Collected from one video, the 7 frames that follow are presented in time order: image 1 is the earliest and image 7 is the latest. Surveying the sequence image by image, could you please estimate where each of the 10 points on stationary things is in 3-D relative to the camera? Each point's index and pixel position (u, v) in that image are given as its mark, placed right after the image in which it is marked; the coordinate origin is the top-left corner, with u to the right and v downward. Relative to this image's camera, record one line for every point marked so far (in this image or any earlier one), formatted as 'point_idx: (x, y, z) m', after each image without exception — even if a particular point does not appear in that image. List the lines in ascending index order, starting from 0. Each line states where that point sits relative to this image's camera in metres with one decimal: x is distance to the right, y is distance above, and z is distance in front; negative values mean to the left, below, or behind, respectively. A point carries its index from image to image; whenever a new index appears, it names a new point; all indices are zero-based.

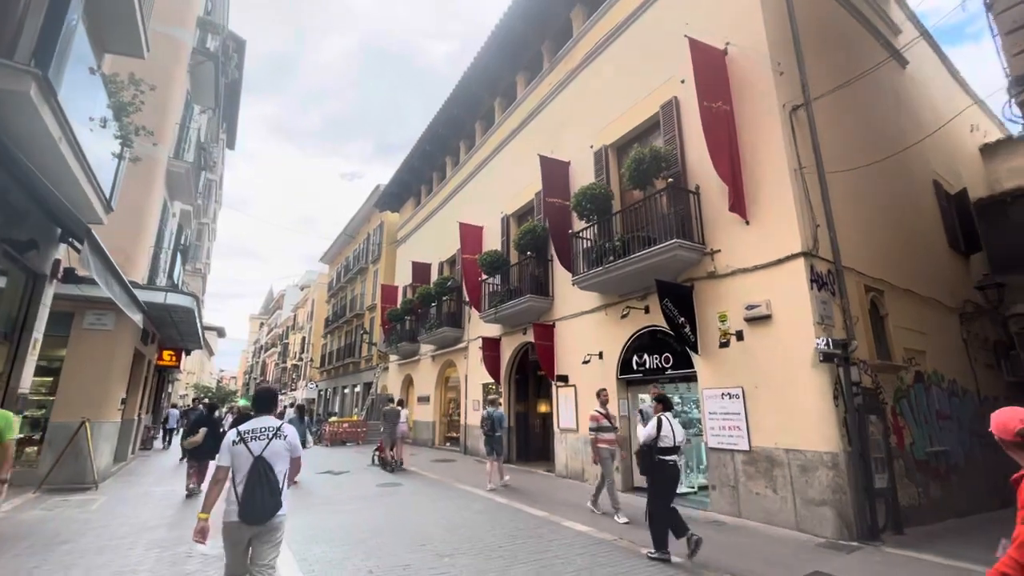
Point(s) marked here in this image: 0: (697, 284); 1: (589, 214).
0: (+3.3, +0.1, +8.4) m
1: (+1.7, +1.6, +10.3) m
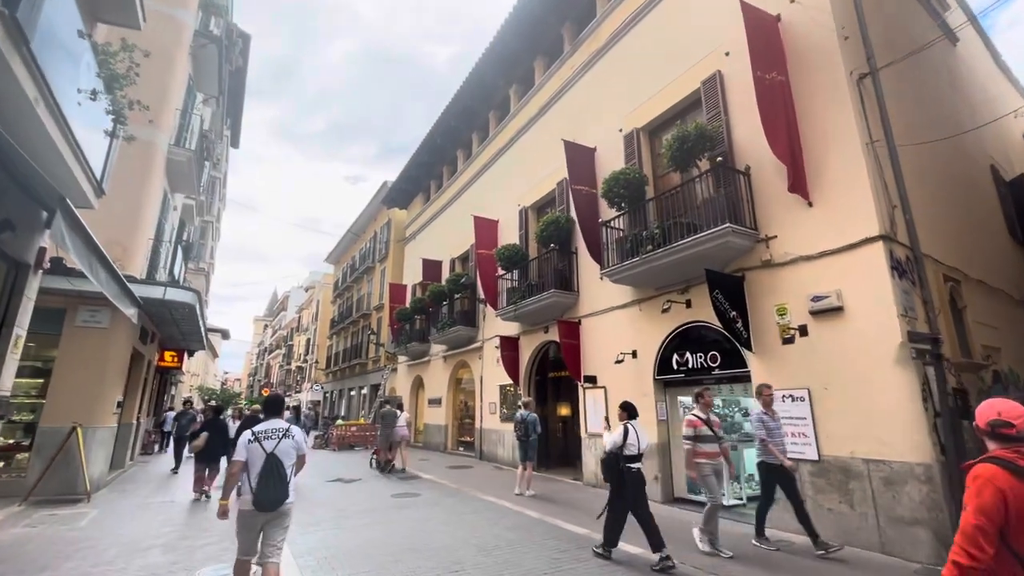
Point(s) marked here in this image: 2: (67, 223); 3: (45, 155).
0: (+3.8, +0.2, +7.6) m
1: (+2.2, +1.7, +9.5) m
2: (-5.0, +0.8, +5.3) m
3: (-5.7, +1.7, +5.7) m
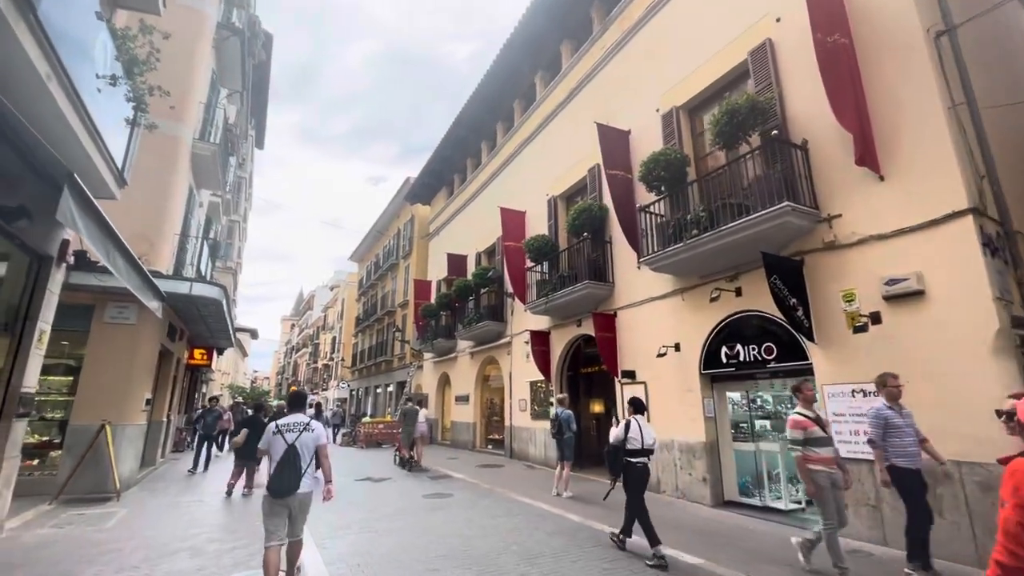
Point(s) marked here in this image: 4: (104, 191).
0: (+4.3, +0.4, +6.9) m
1: (+2.8, +2.0, +8.9) m
2: (-4.6, +0.9, +5.1) m
3: (-5.3, +1.8, +5.5) m
4: (-5.8, +1.4, +6.8) m
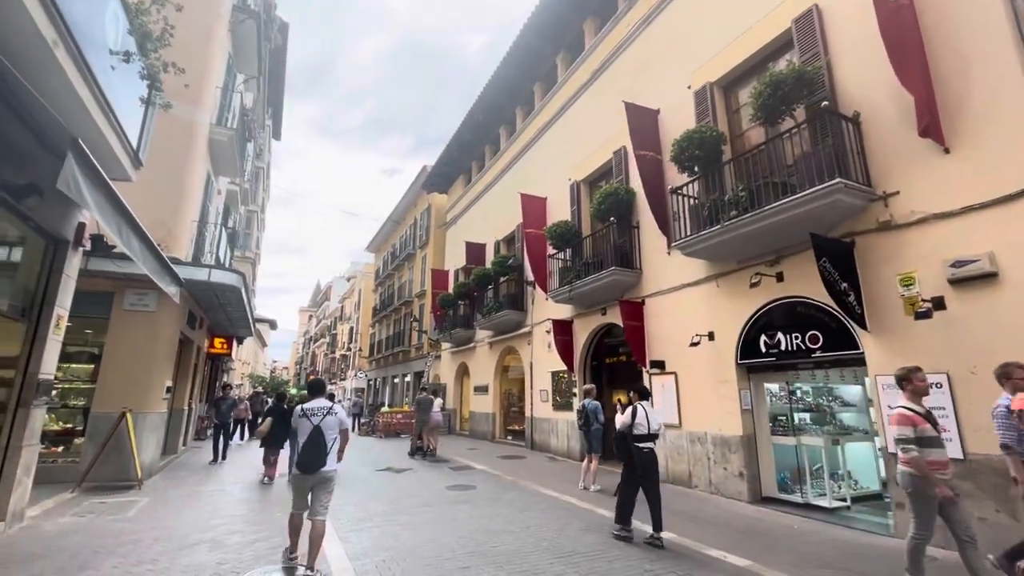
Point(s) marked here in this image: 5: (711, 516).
0: (+4.7, +0.7, +6.4) m
1: (+3.2, +2.2, +8.4) m
2: (-4.2, +1.0, +4.8) m
3: (-4.9, +2.0, +5.2) m
4: (-5.4, +1.6, +6.6) m
5: (+2.9, -3.3, +7.0) m
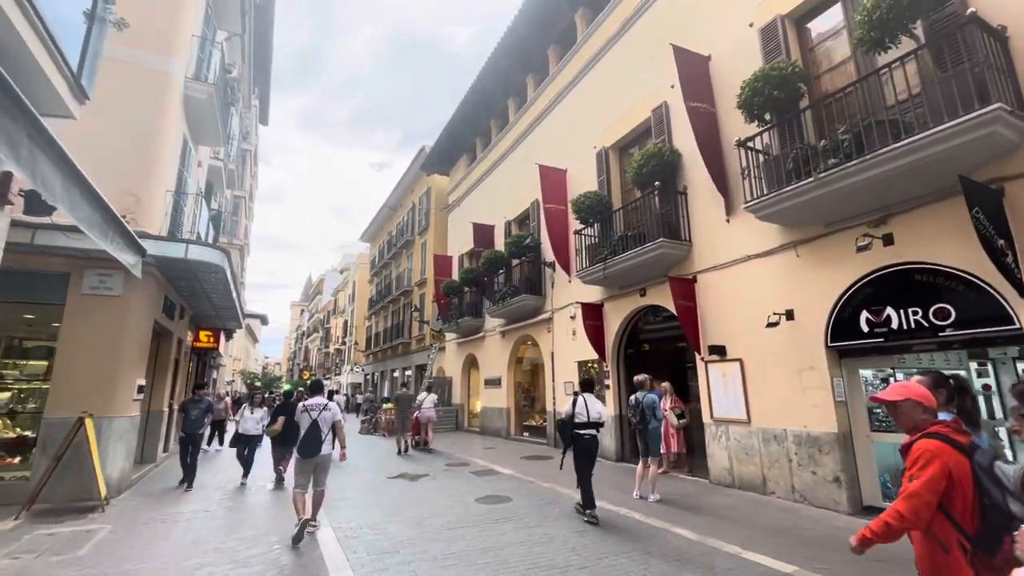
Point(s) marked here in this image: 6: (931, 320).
0: (+5.3, +1.1, +5.1) m
1: (+3.8, +2.7, +7.0) m
2: (-3.6, +1.3, +3.3) m
3: (-4.3, +2.3, +3.7) m
4: (-4.8, +1.9, +5.0) m
5: (+3.6, -2.9, +5.7) m
6: (+5.0, -0.4, +5.7) m
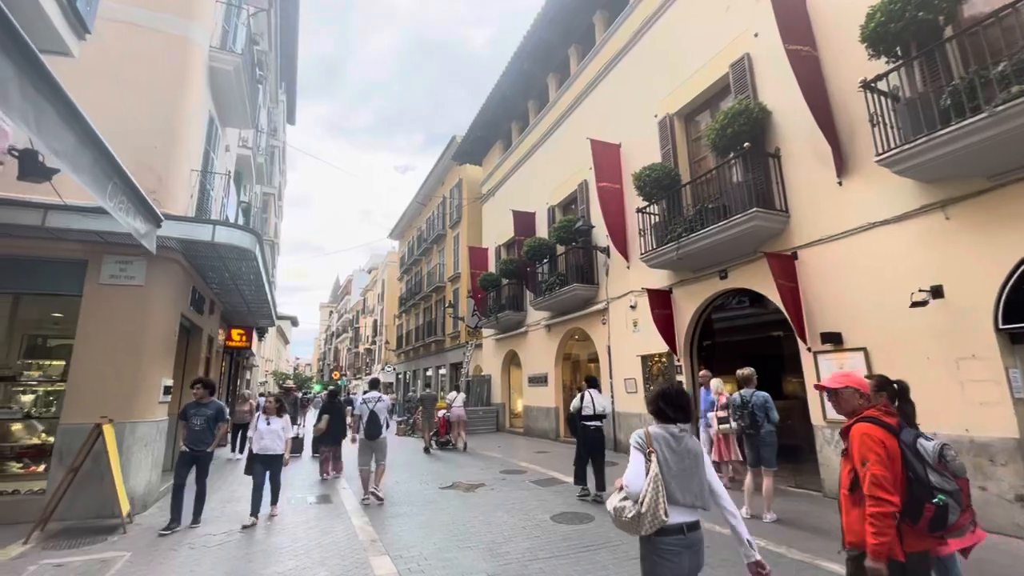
0: (+6.2, +1.5, +3.7) m
1: (+4.7, +3.0, +5.7) m
2: (-2.8, +1.5, +2.3) m
3: (-3.5, +2.5, +2.8) m
4: (-3.9, +2.1, +4.1) m
5: (+4.5, -2.6, +4.3) m
6: (+5.9, 0.0, +4.3) m
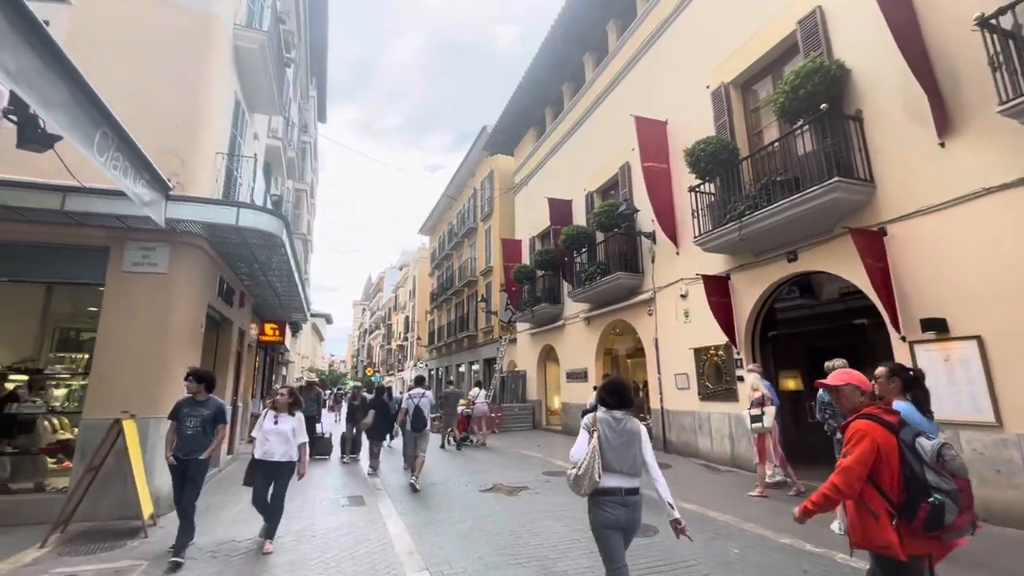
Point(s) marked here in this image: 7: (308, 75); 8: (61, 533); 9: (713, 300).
0: (+6.6, +1.7, +2.6) m
1: (+5.2, +3.3, +4.7) m
2: (-2.5, +1.7, +1.8) m
3: (-3.2, +2.7, +2.3) m
4: (-3.5, +2.3, +3.6) m
5: (+5.0, -2.3, +3.4) m
6: (+6.3, +0.3, +3.2) m
7: (-8.5, +9.0, +19.9) m
8: (-4.9, -2.7, +5.2) m
9: (+3.8, -0.2, +8.9) m
